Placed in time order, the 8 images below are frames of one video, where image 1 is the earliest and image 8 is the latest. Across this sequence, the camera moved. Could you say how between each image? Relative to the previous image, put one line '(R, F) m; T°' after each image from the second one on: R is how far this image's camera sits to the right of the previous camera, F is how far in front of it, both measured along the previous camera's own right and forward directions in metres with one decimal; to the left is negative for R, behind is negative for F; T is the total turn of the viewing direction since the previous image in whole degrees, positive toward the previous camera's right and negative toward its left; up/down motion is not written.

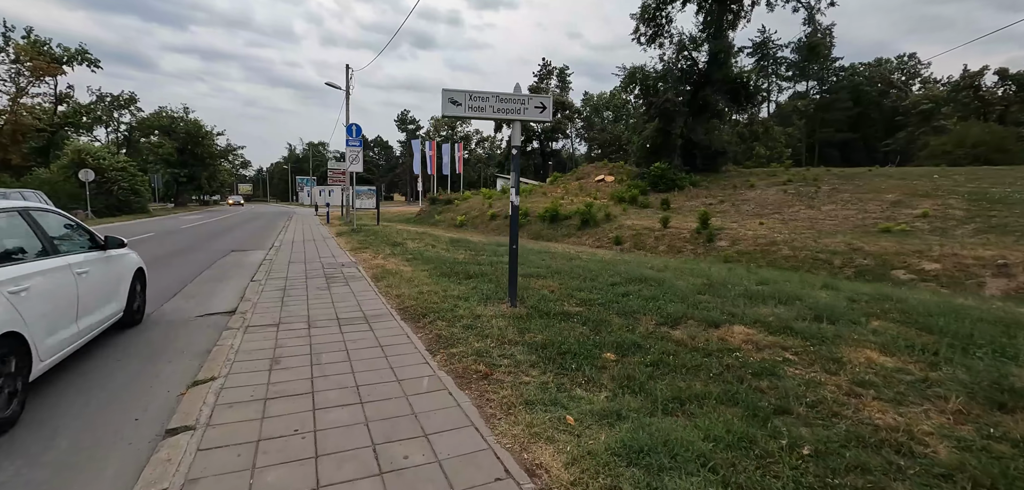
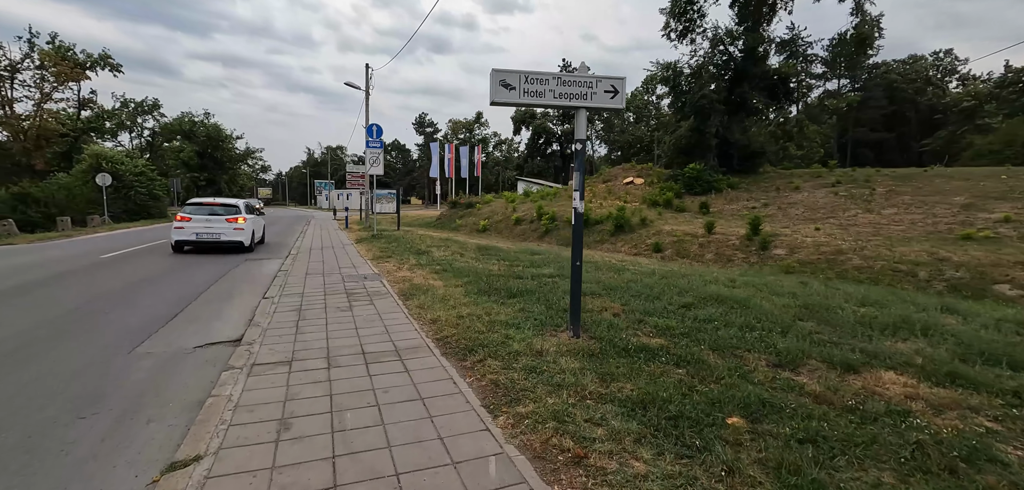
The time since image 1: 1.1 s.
(-0.5, +1.1) m; -2°
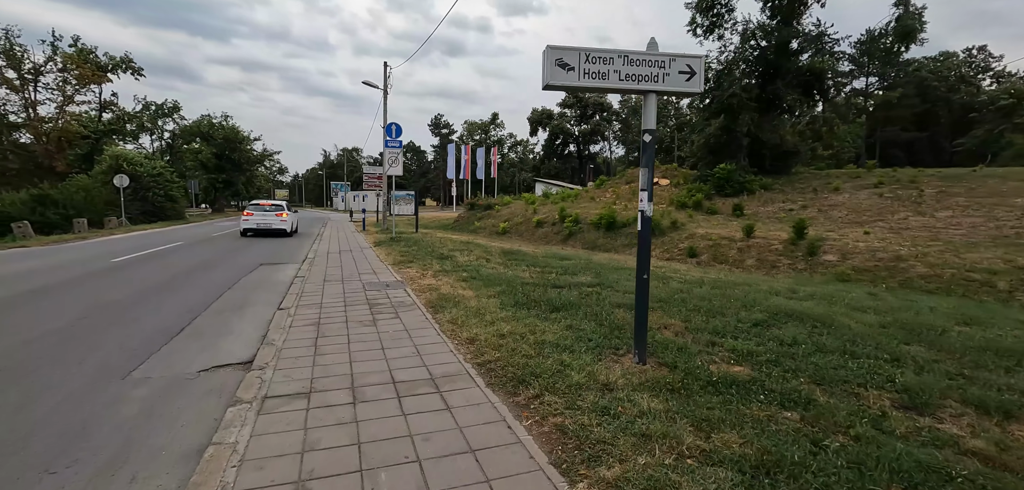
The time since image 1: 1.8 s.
(-0.4, +0.7) m; -2°
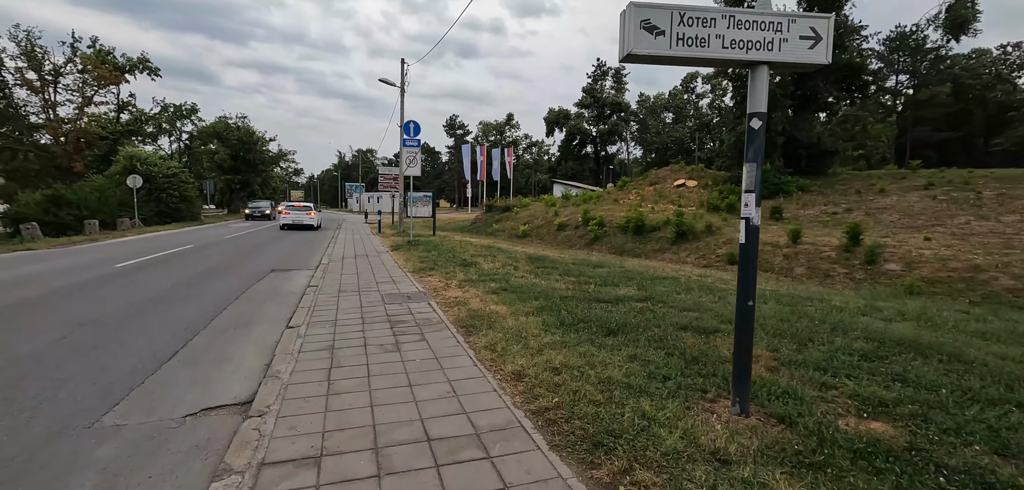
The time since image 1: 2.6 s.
(-0.4, +0.9) m; -2°
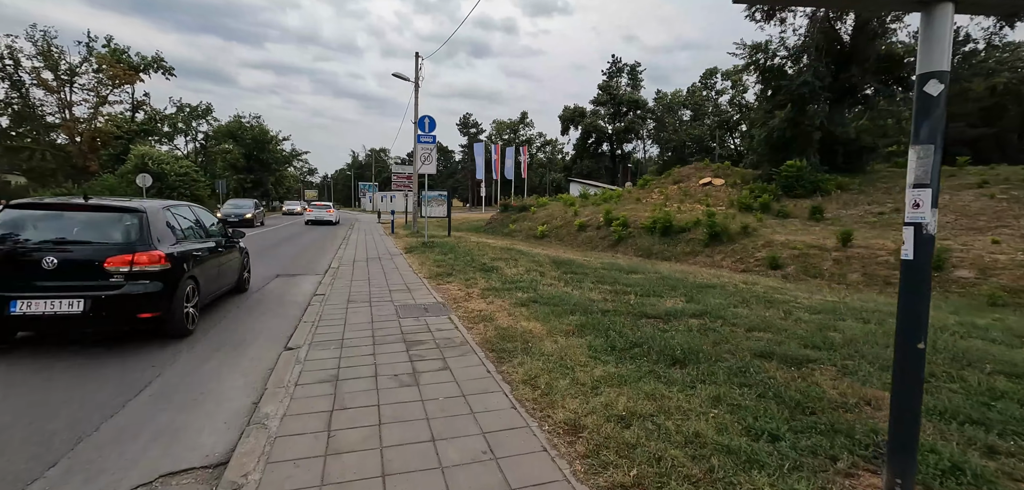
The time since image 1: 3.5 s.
(-0.3, +0.9) m; -1°
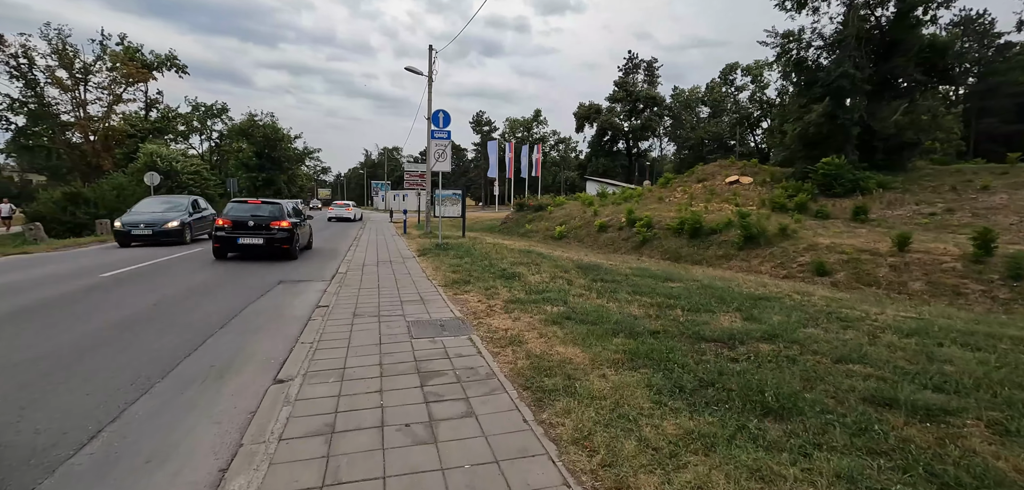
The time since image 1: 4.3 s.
(-0.2, +0.9) m; -1°
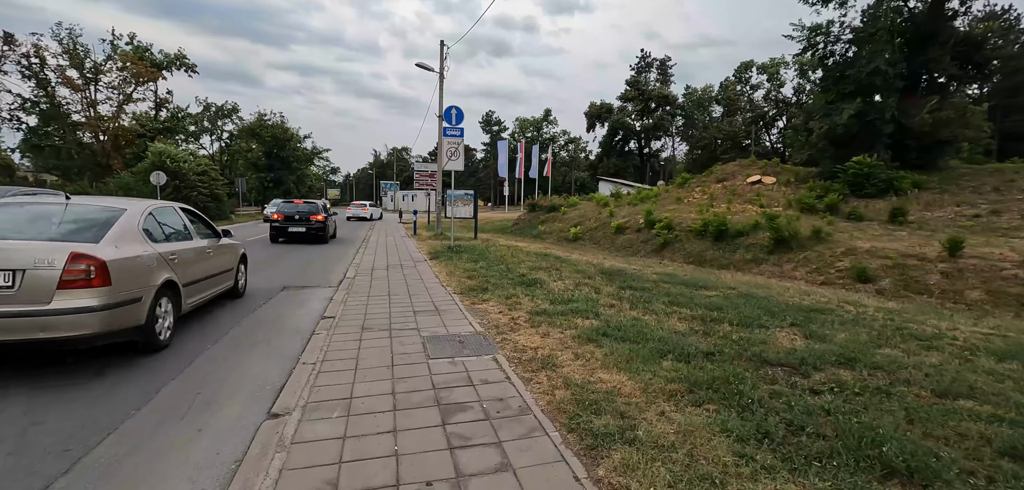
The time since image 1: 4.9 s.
(-0.2, +0.6) m; -1°
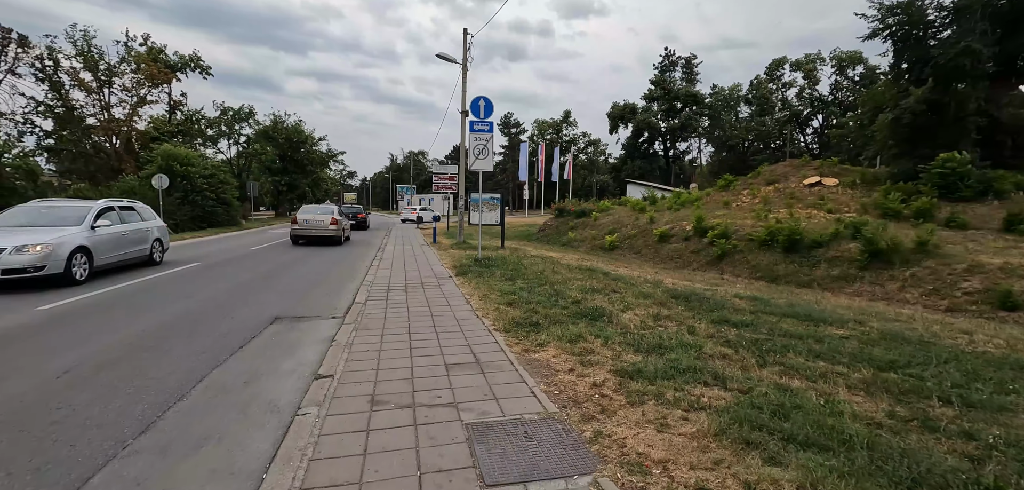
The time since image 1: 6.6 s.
(-0.6, +1.9) m; -2°
